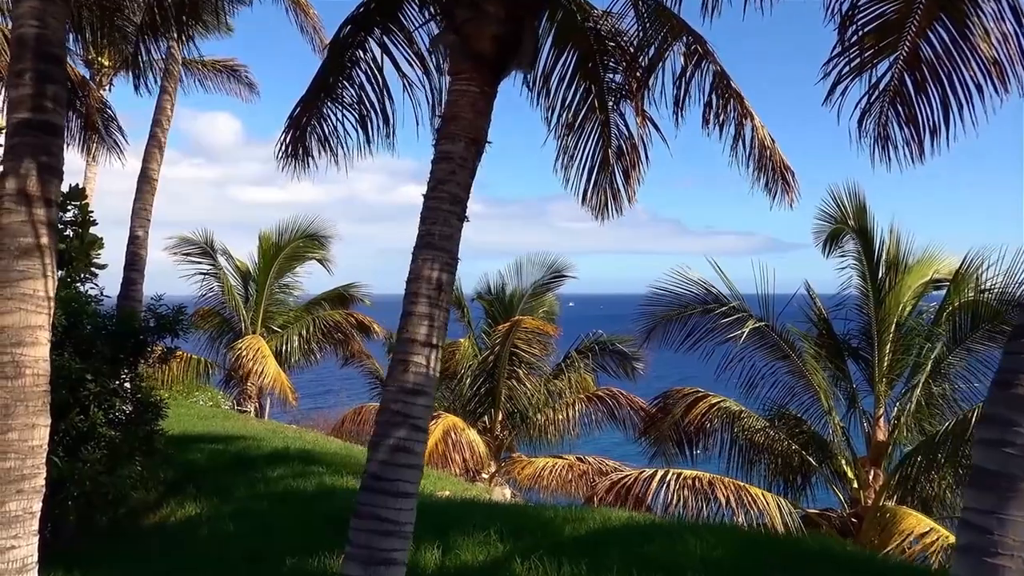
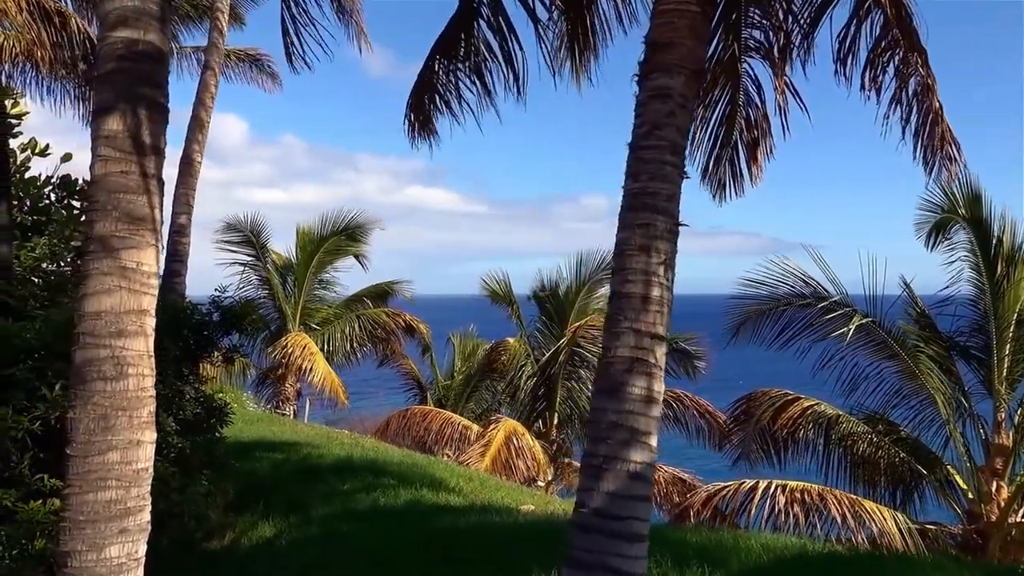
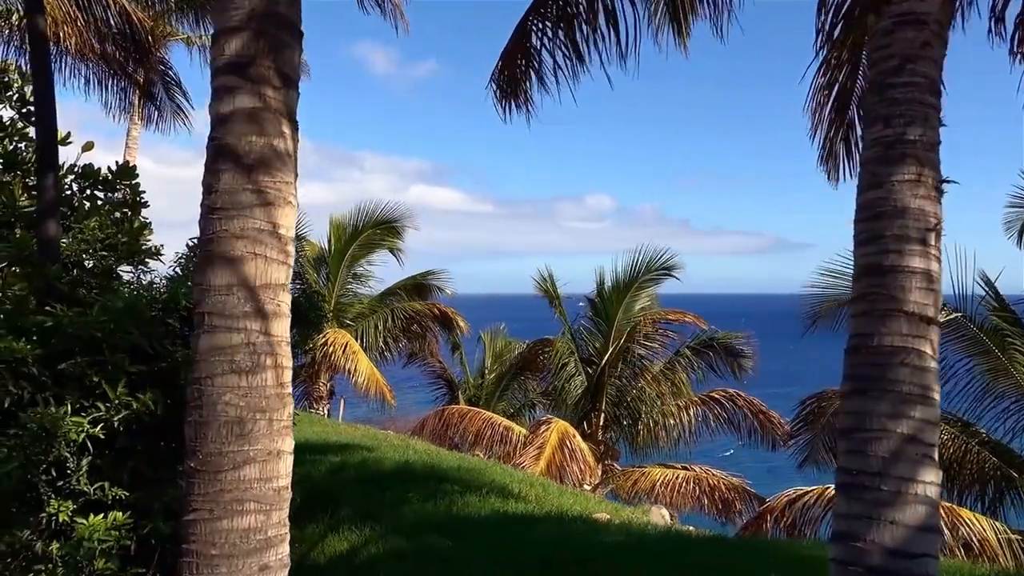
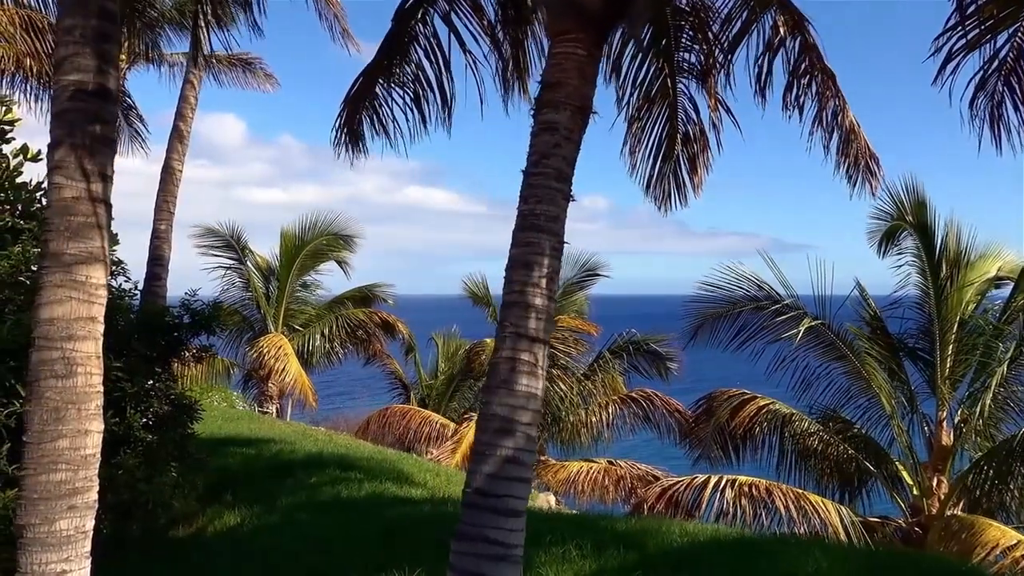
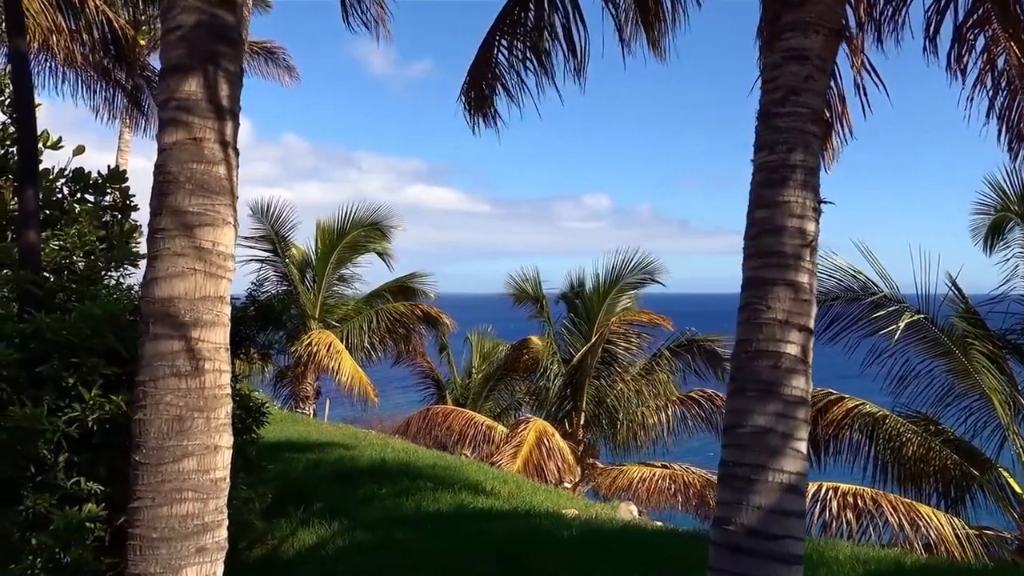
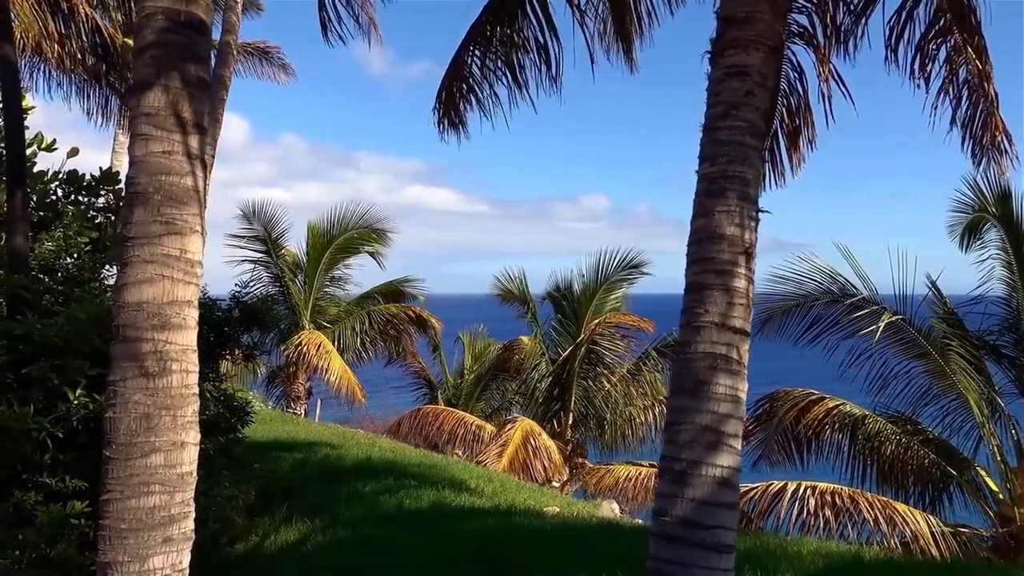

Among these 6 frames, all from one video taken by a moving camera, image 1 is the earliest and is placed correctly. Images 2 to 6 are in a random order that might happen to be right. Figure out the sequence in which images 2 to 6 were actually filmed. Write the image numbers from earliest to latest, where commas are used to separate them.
4, 2, 6, 5, 3
